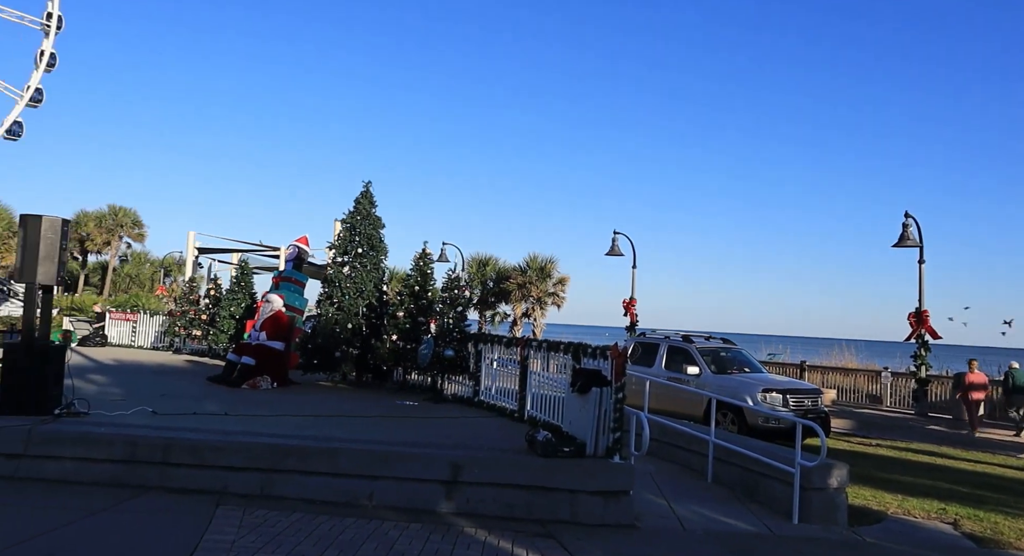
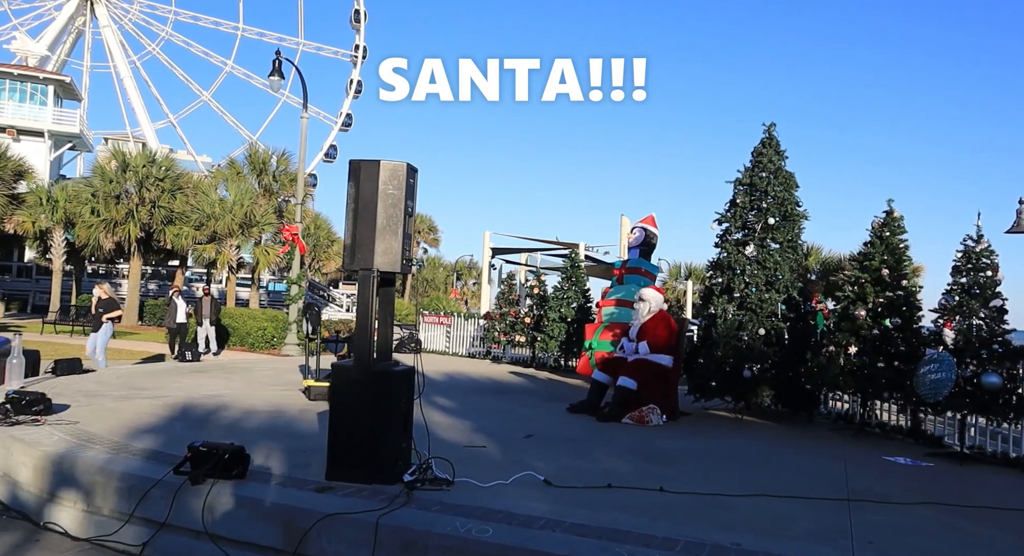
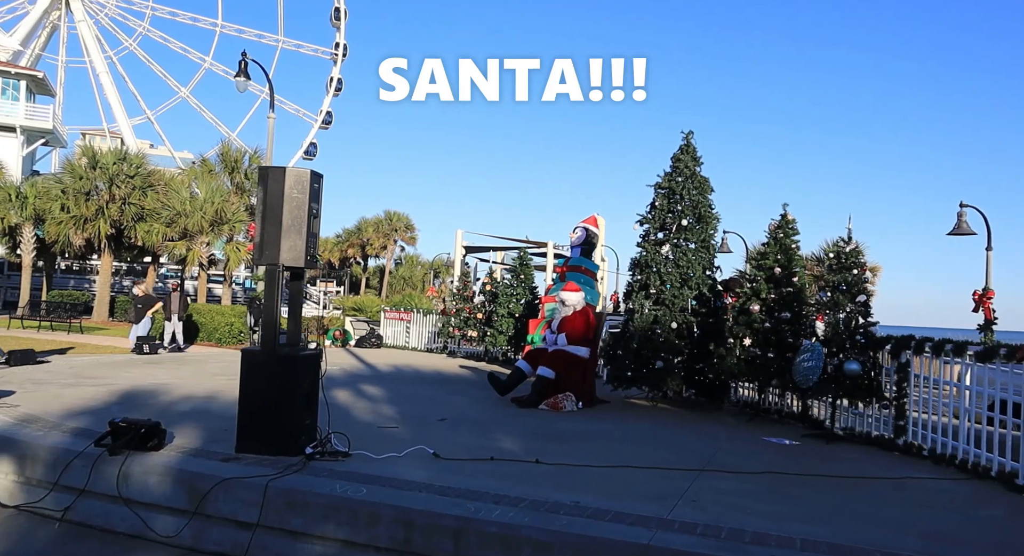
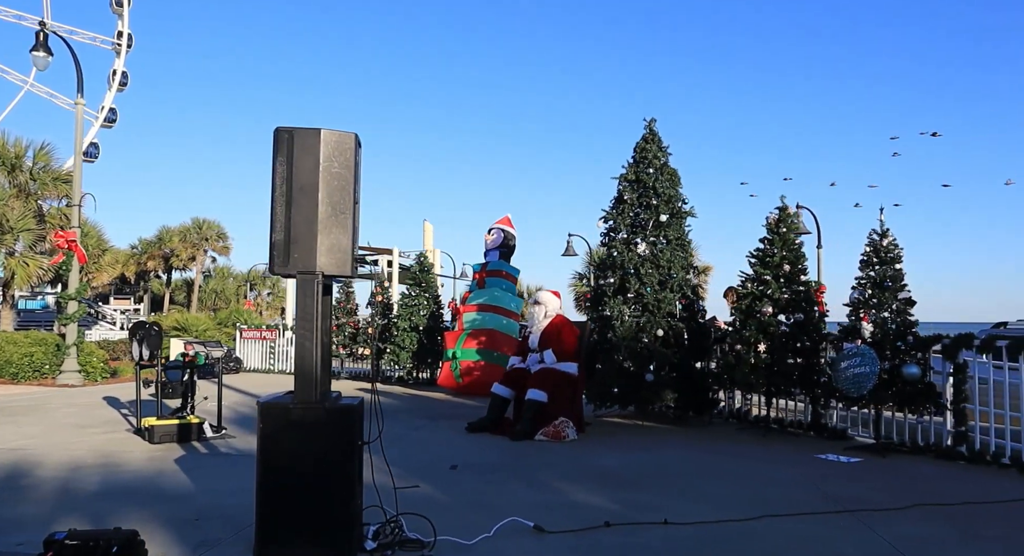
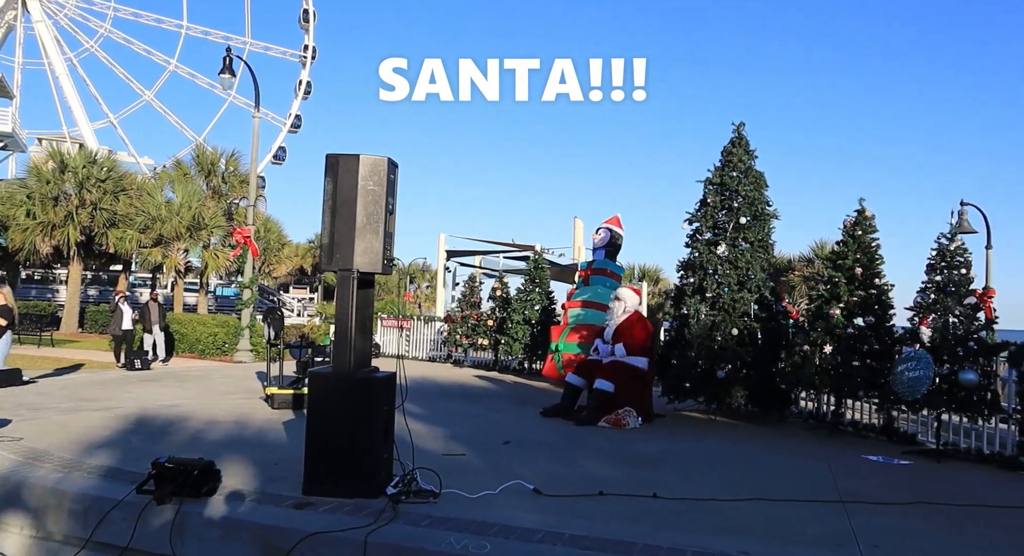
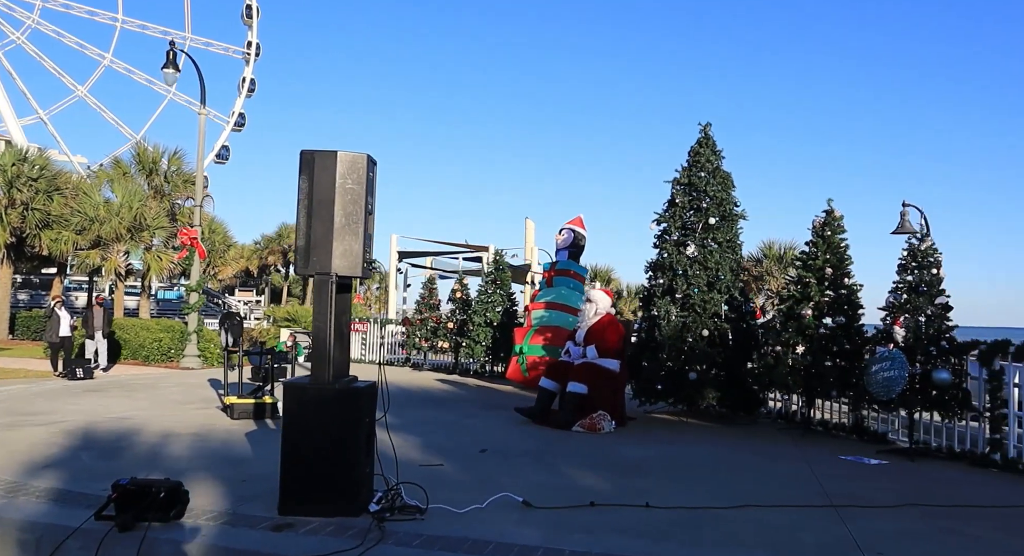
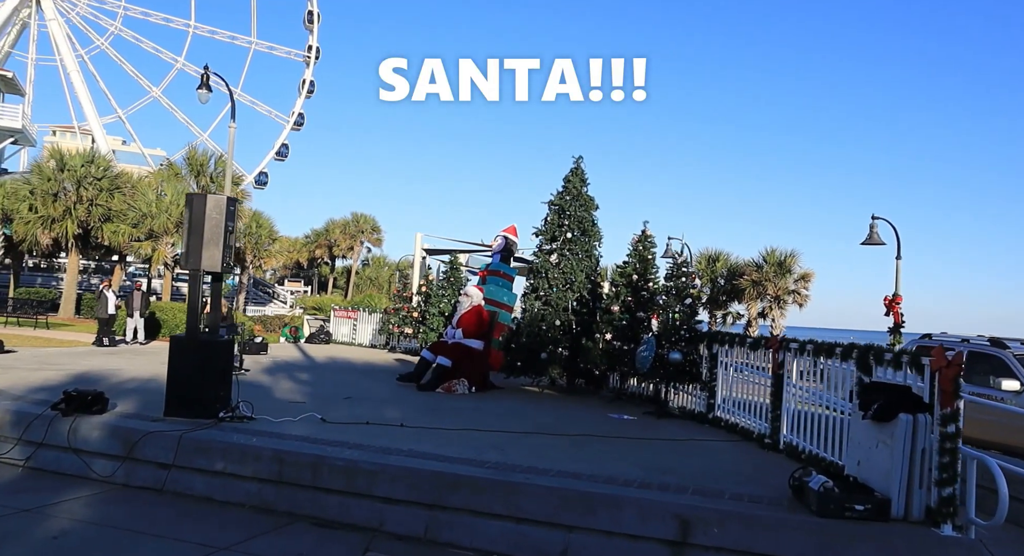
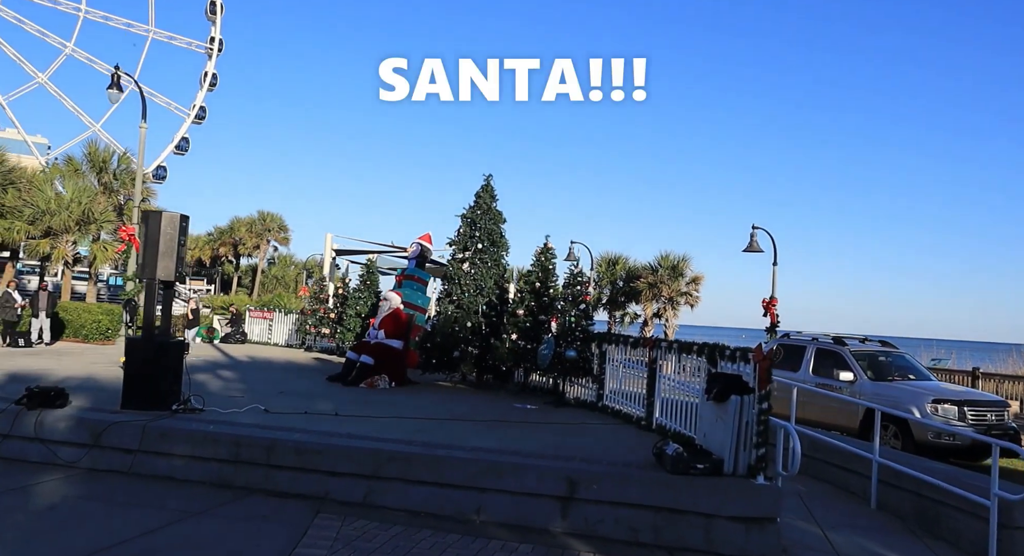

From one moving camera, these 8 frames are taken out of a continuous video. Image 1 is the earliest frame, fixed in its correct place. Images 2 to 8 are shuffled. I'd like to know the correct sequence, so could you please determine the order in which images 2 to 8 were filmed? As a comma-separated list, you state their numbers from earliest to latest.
8, 7, 3, 2, 5, 6, 4
